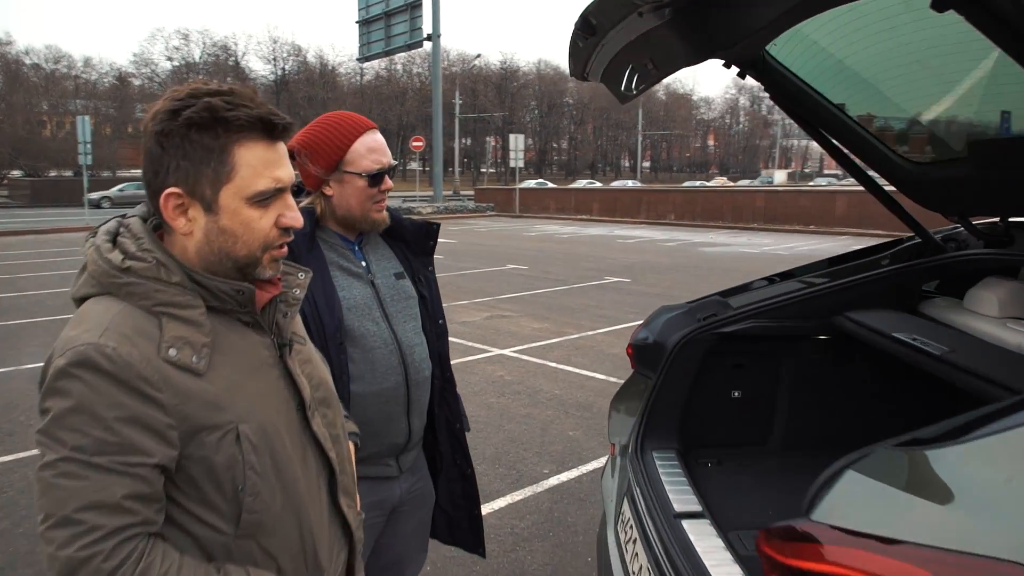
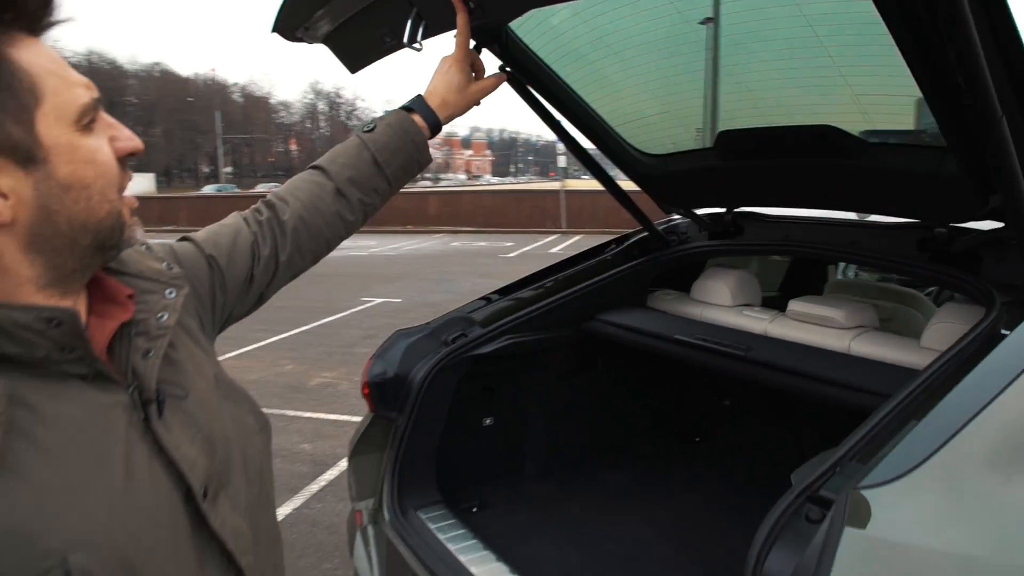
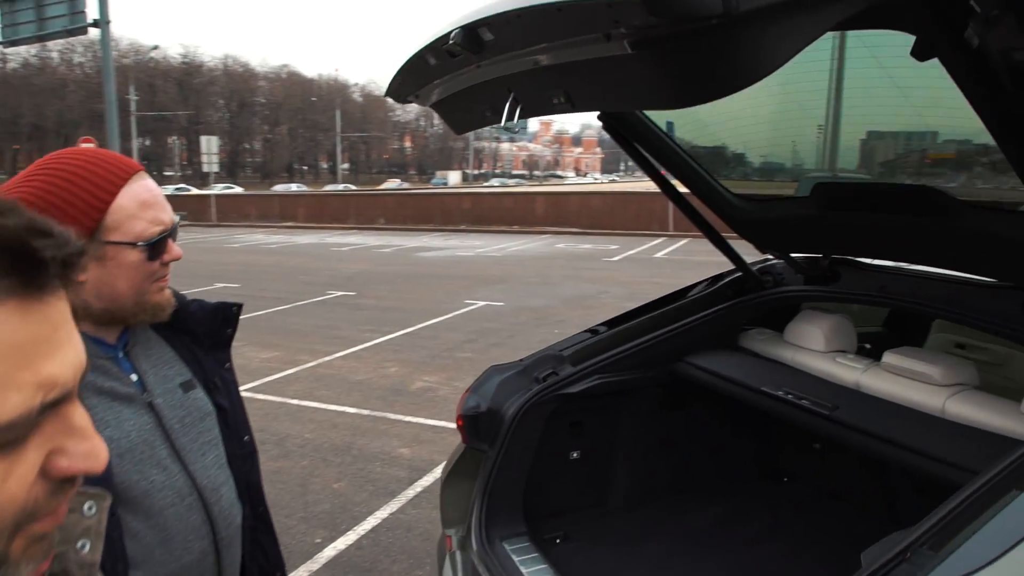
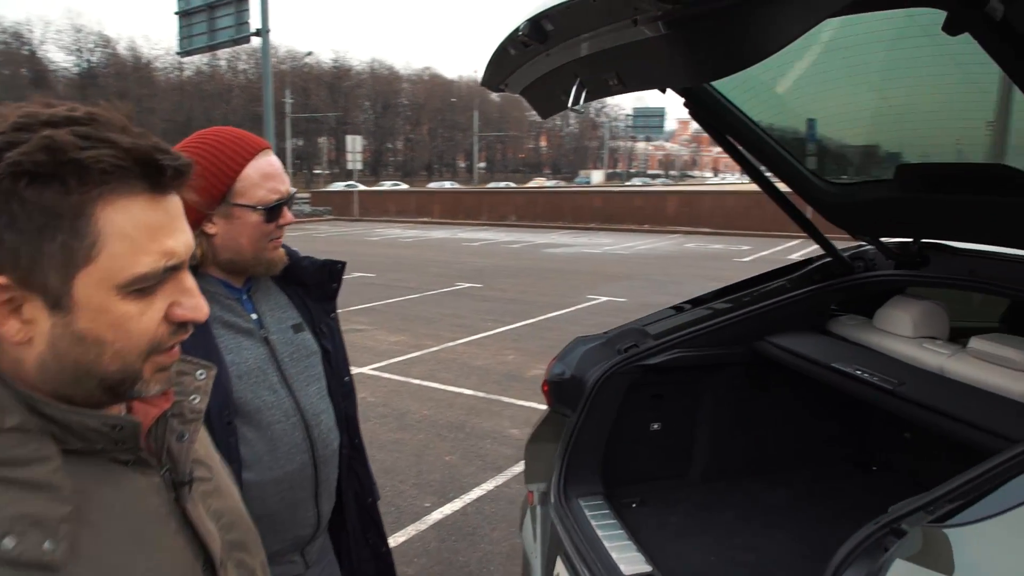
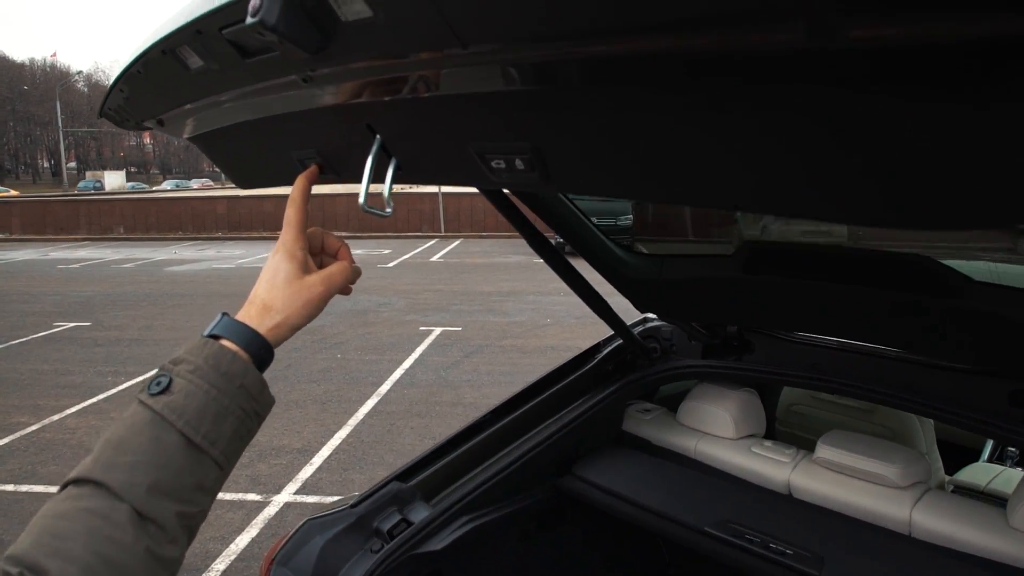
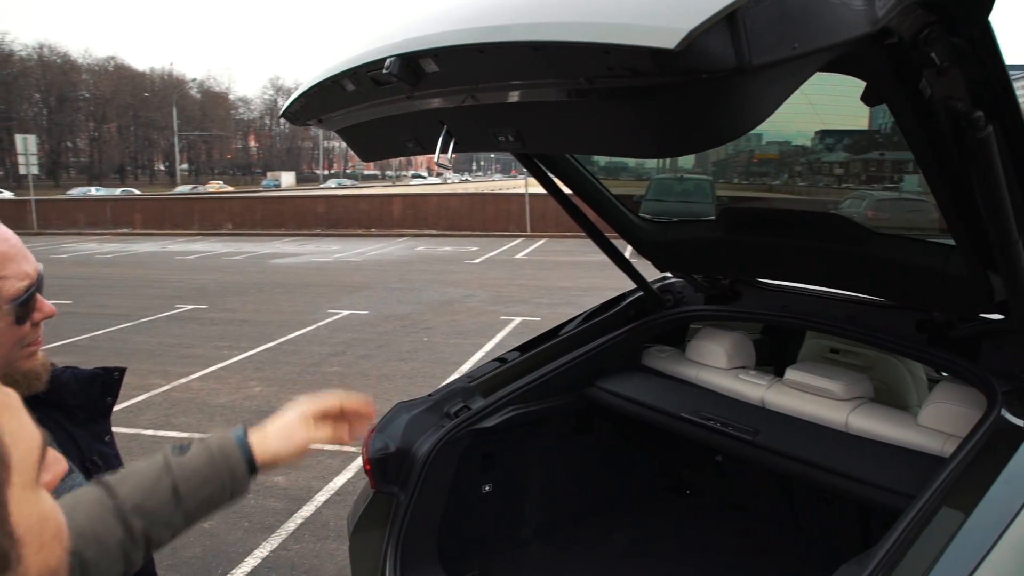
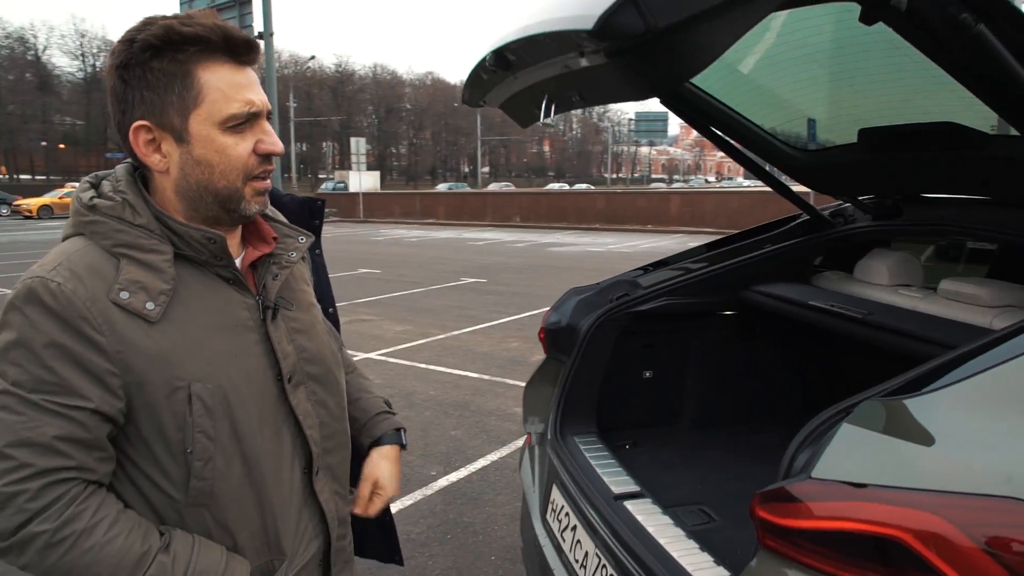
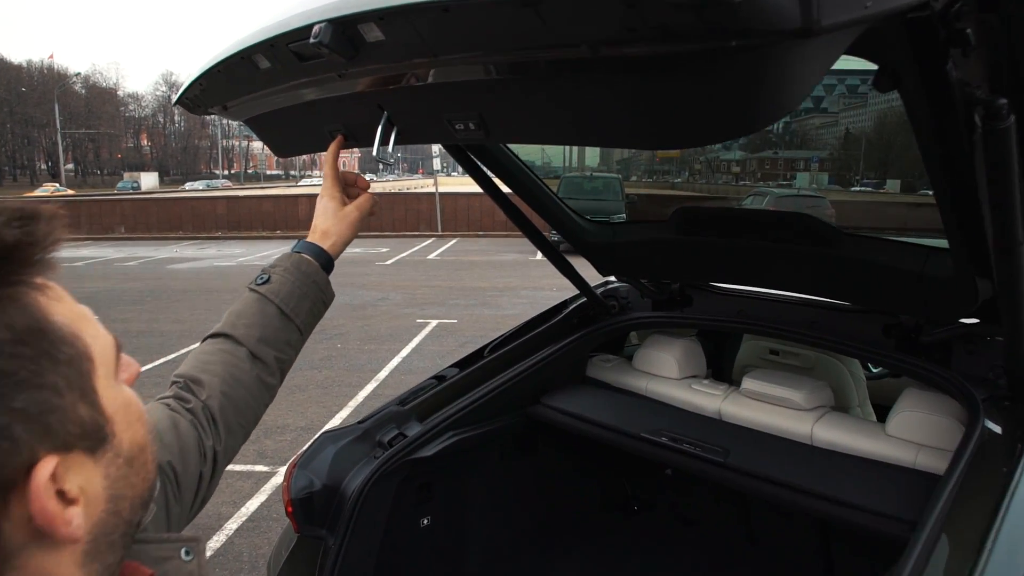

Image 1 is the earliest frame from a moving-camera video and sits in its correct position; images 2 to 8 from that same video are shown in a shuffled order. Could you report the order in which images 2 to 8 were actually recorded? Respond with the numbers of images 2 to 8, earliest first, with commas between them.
4, 3, 6, 8, 5, 2, 7
